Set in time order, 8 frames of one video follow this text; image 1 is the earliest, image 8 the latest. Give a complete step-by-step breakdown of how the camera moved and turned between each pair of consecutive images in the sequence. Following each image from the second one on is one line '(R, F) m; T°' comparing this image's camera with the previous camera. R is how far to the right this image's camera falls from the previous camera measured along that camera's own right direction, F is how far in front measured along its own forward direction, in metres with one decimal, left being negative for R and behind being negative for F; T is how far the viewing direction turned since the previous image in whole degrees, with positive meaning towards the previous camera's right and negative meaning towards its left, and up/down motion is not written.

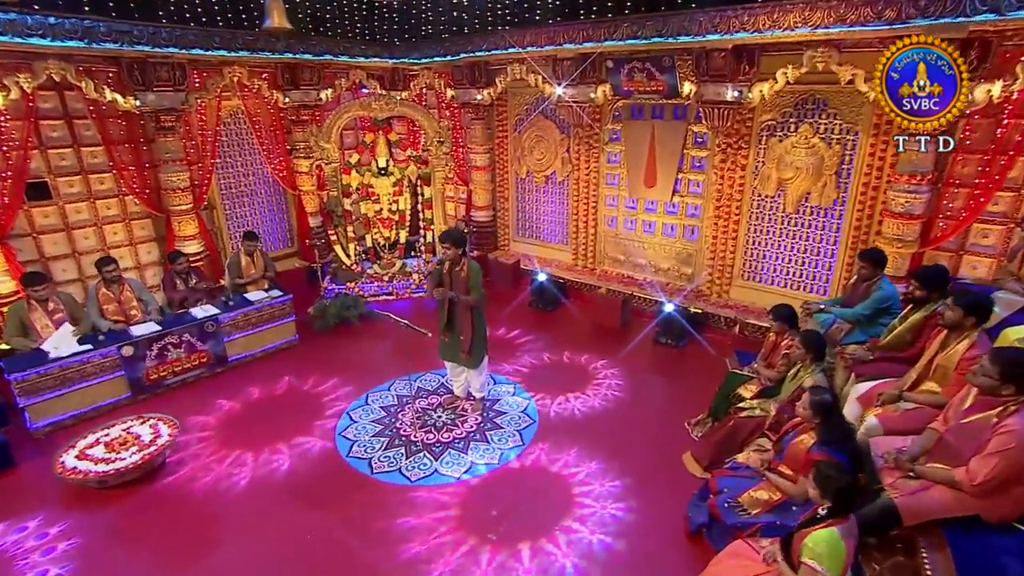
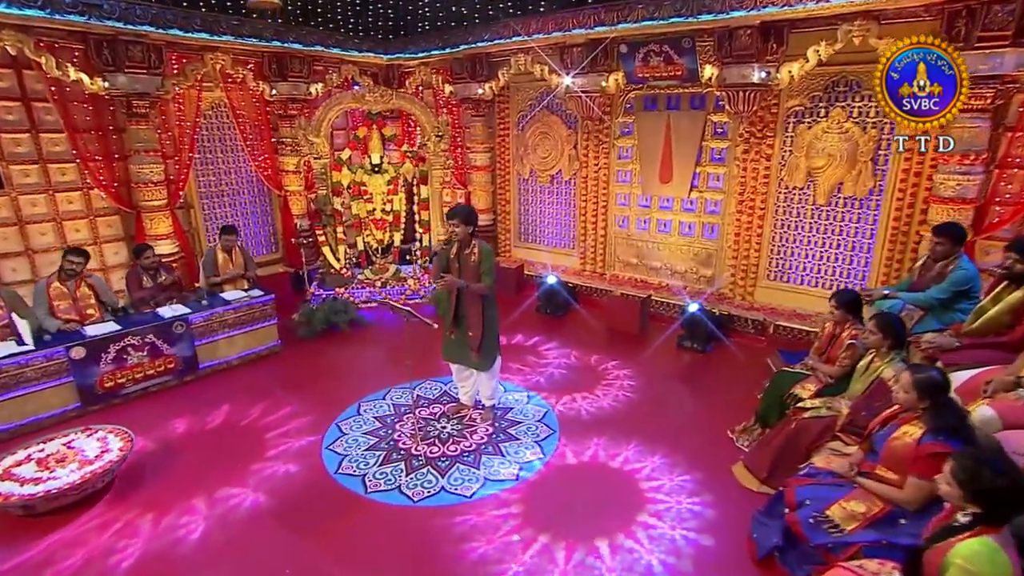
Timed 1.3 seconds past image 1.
(-0.2, +0.7) m; +1°
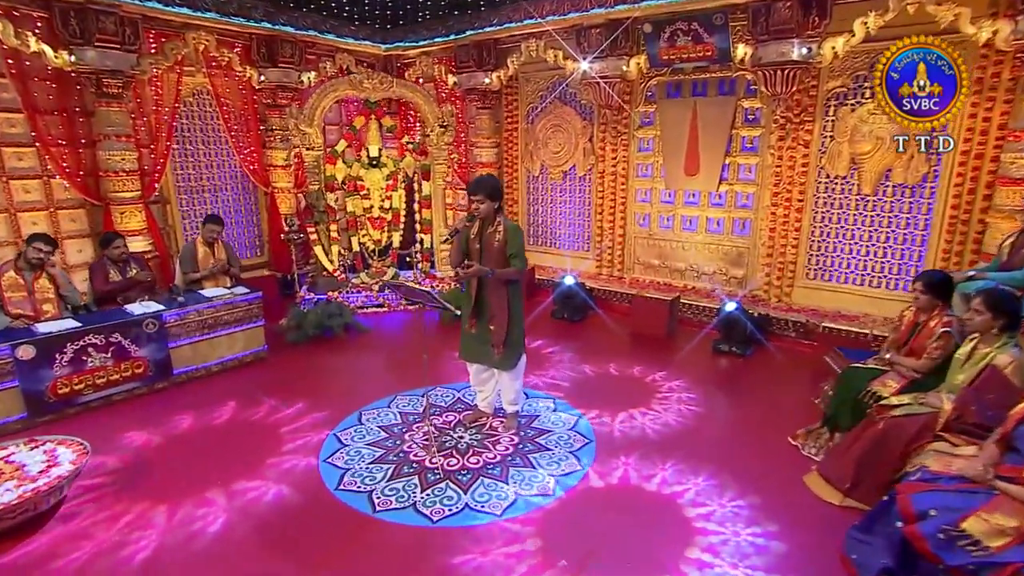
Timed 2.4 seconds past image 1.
(-0.3, +0.7) m; +2°
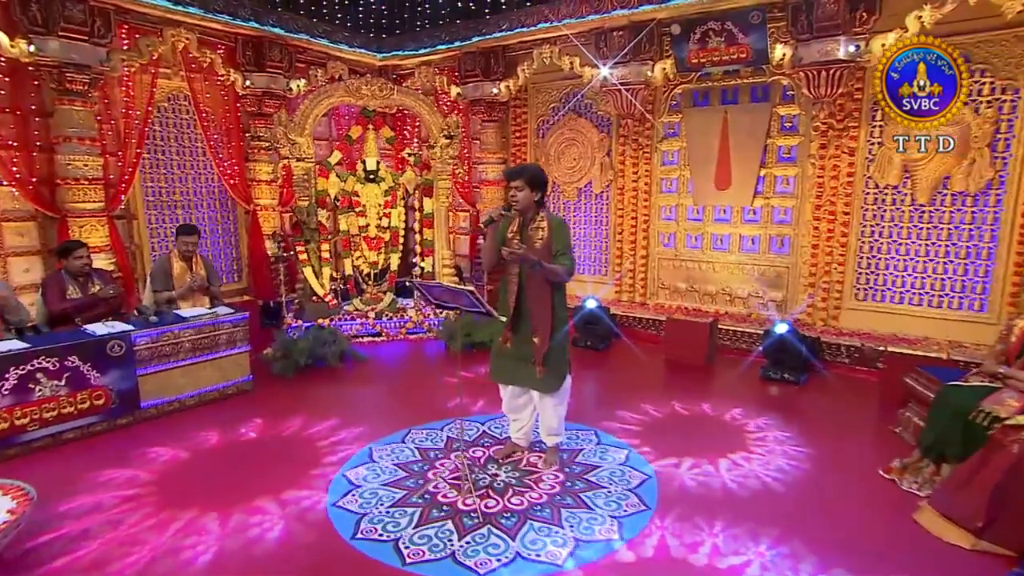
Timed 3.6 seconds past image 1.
(-0.4, +0.7) m; +3°
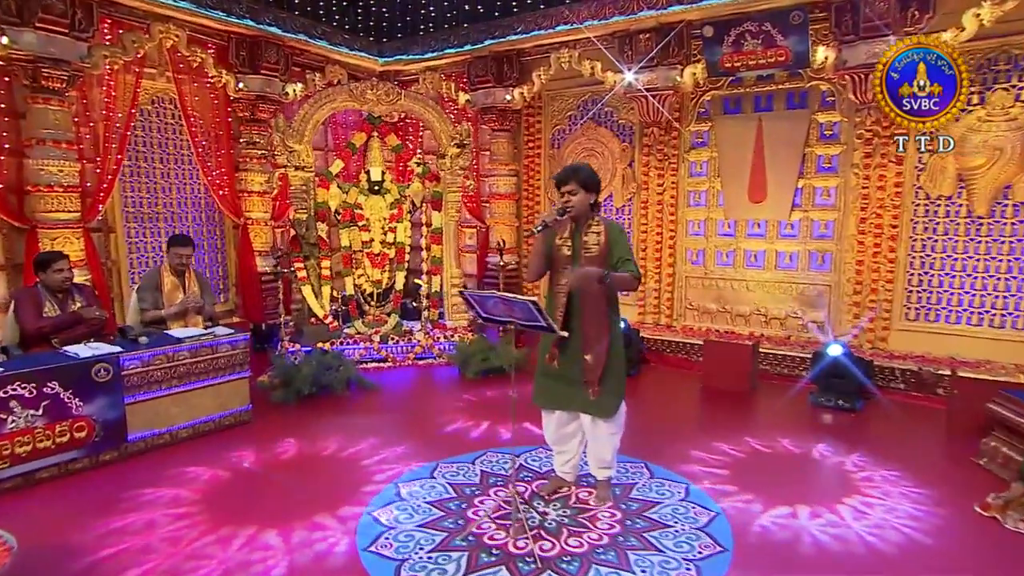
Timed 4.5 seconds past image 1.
(-0.4, +0.5) m; +2°
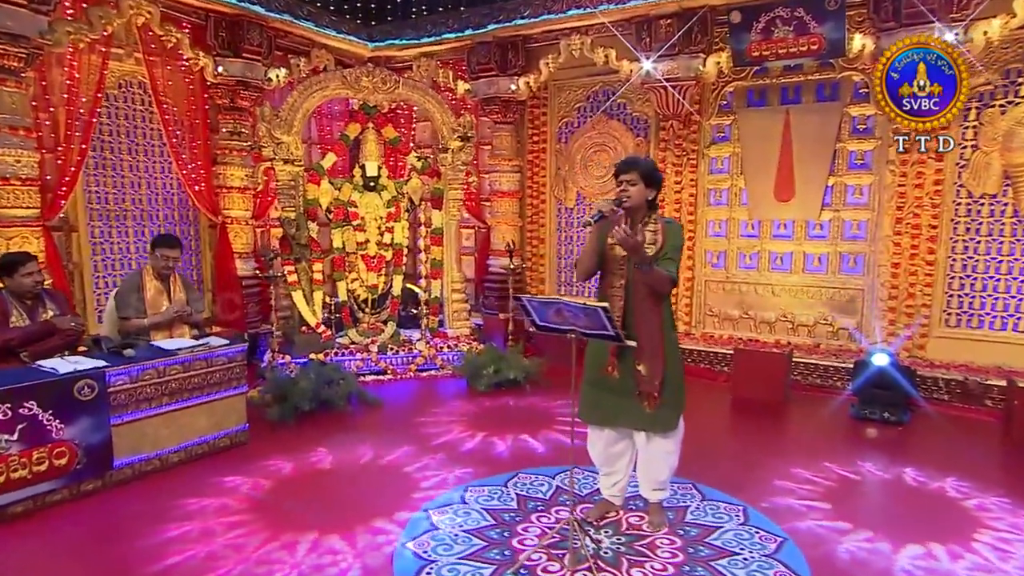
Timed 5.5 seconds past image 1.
(-0.4, +0.5) m; +3°
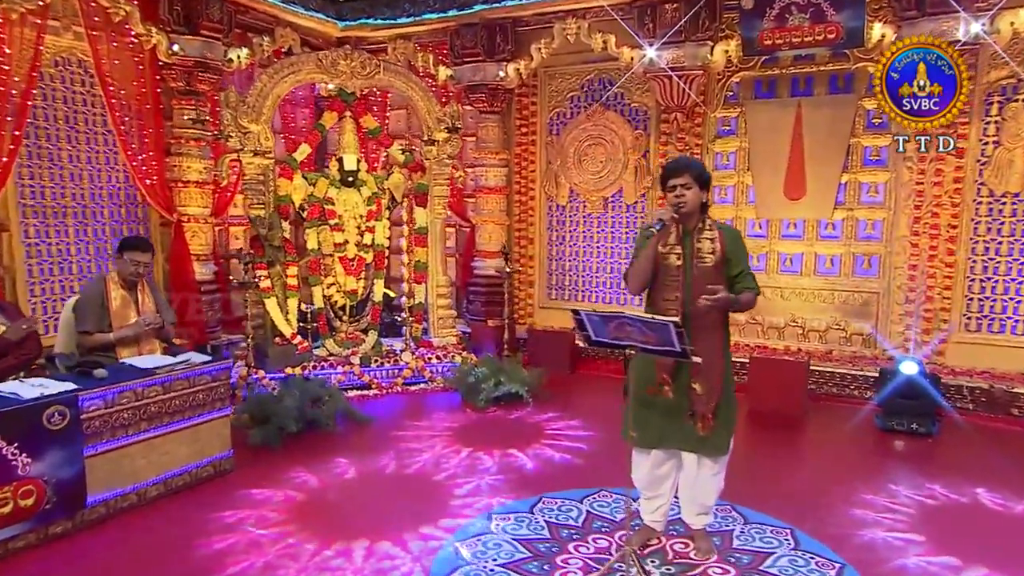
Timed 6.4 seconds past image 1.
(-0.4, +0.5) m; +5°
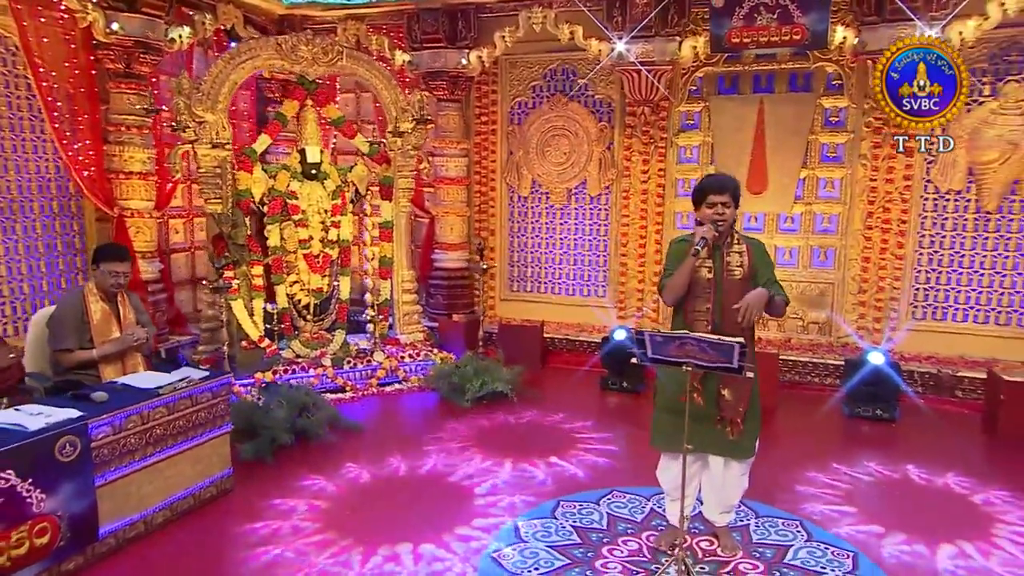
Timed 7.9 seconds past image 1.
(-0.5, +0.1) m; +8°
